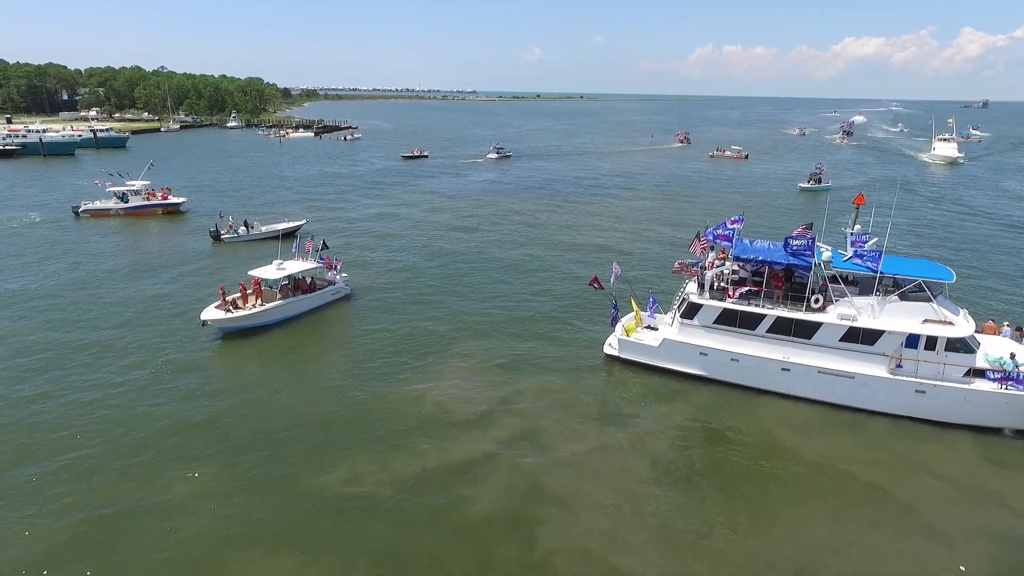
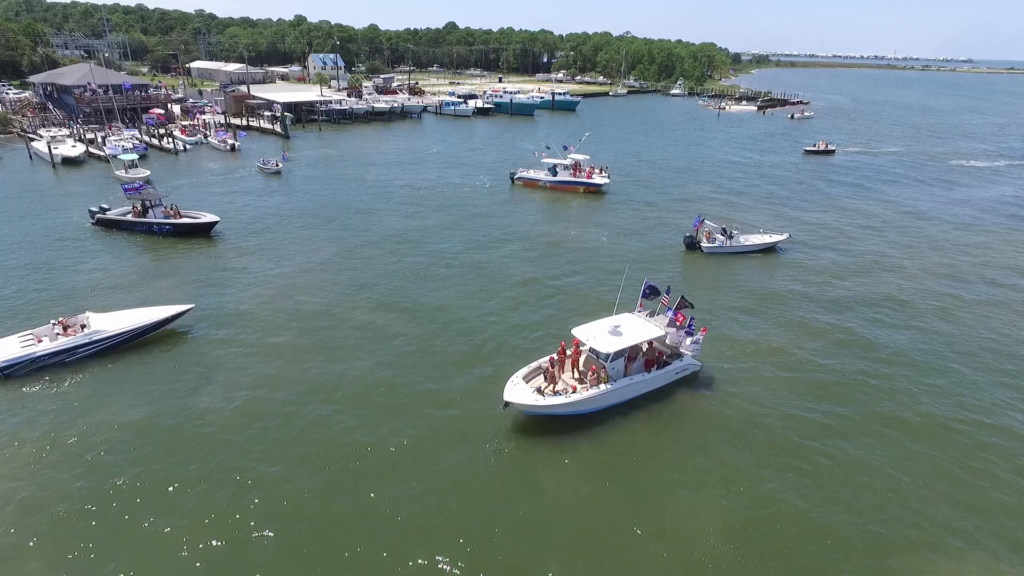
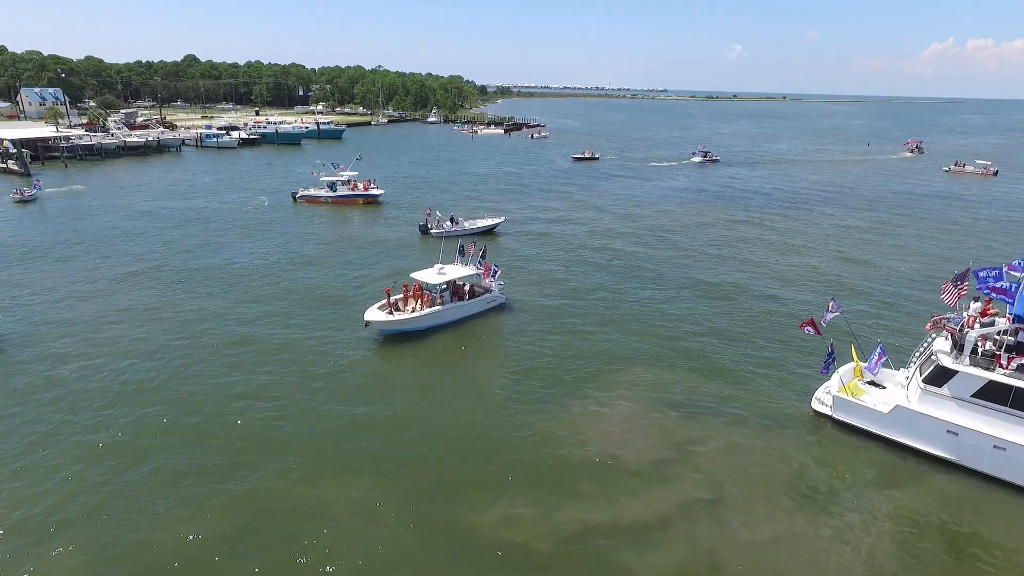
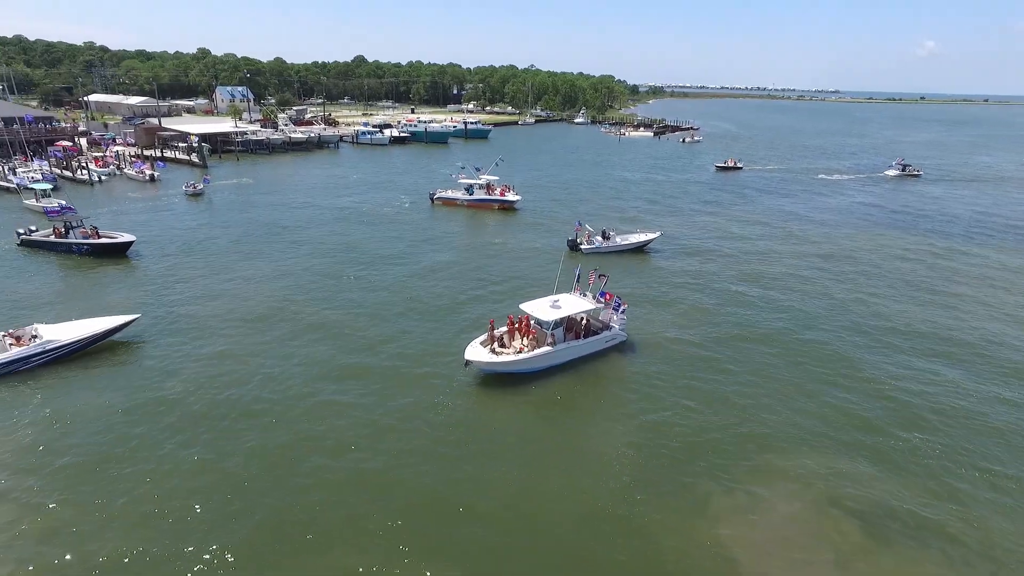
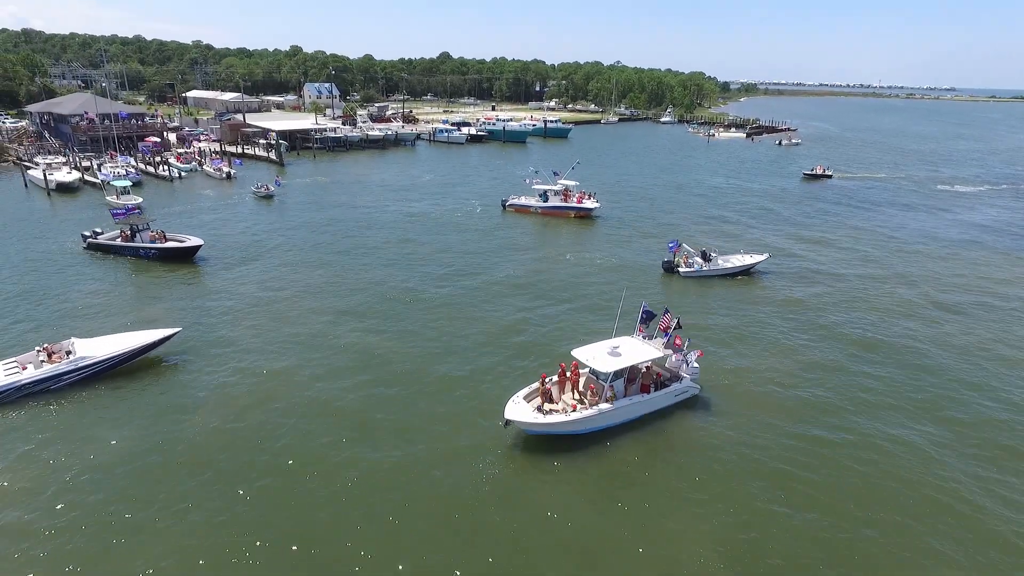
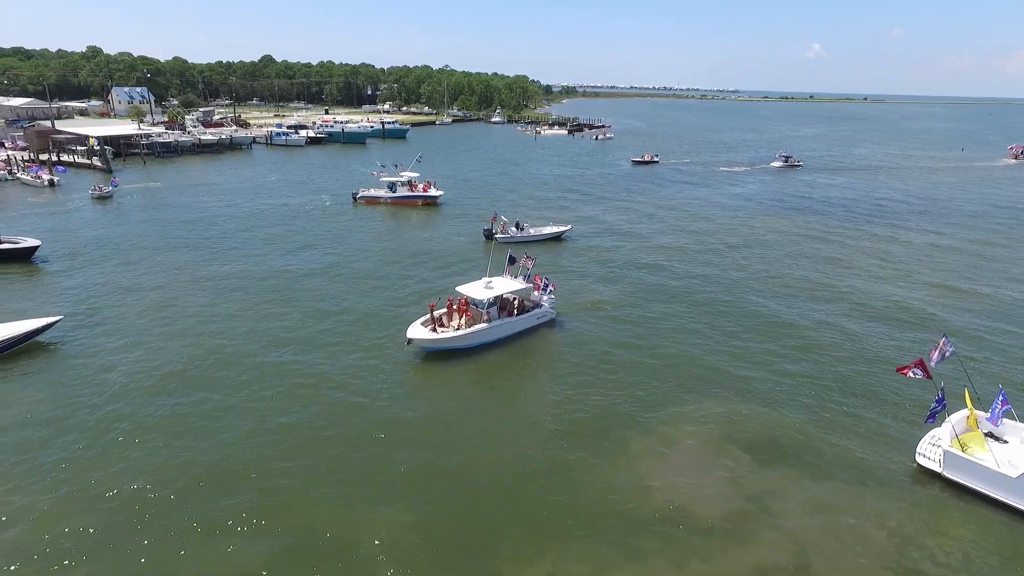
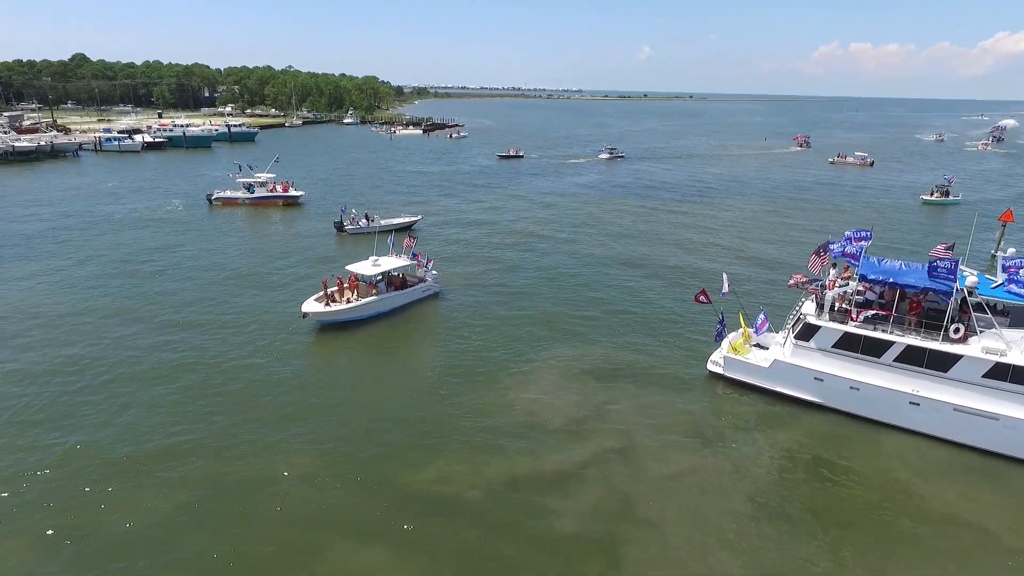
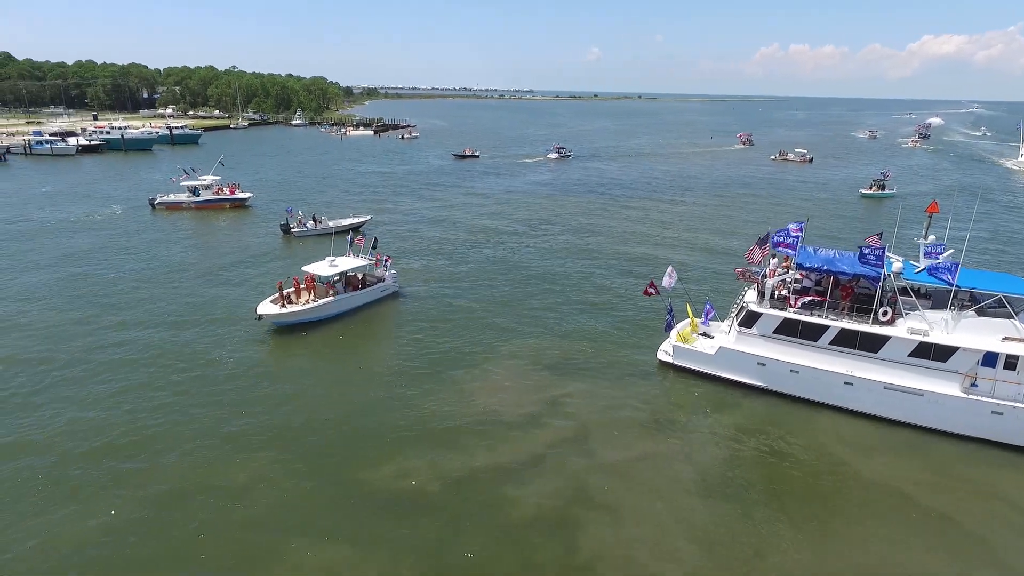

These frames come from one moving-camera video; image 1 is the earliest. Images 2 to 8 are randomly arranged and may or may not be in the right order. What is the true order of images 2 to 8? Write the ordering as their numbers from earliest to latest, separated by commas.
8, 7, 3, 6, 4, 5, 2
